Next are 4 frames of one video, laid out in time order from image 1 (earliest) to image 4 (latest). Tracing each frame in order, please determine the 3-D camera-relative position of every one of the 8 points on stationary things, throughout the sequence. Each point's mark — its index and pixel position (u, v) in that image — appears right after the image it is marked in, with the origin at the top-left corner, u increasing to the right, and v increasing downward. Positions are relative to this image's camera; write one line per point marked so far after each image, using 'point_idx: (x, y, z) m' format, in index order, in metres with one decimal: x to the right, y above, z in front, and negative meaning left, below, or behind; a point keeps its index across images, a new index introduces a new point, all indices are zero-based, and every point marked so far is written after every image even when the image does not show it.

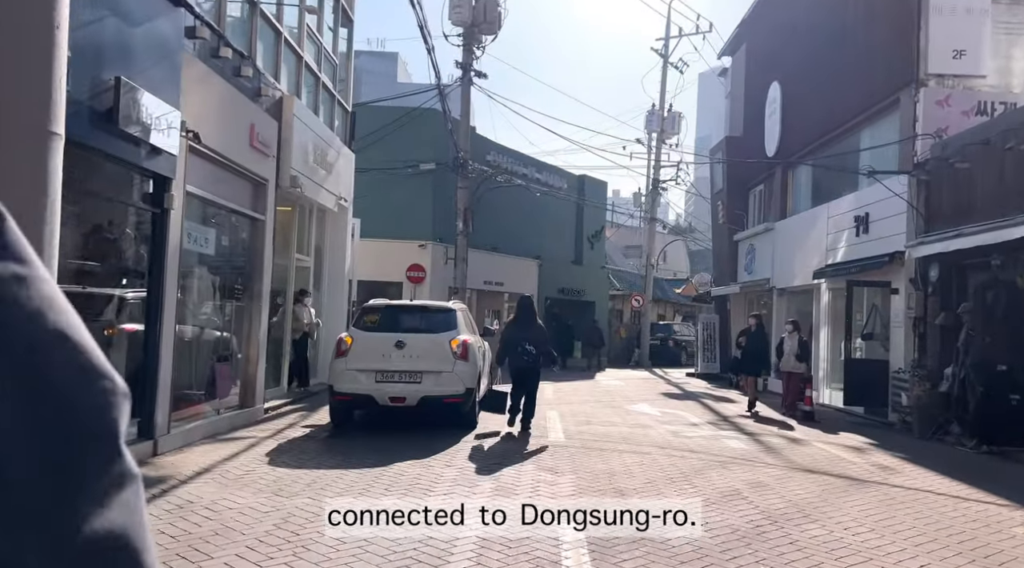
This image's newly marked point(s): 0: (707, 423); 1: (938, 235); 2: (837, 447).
0: (+3.0, -2.2, +12.1) m
1: (+6.9, +0.8, +12.7) m
2: (+4.3, -2.1, +10.3) m
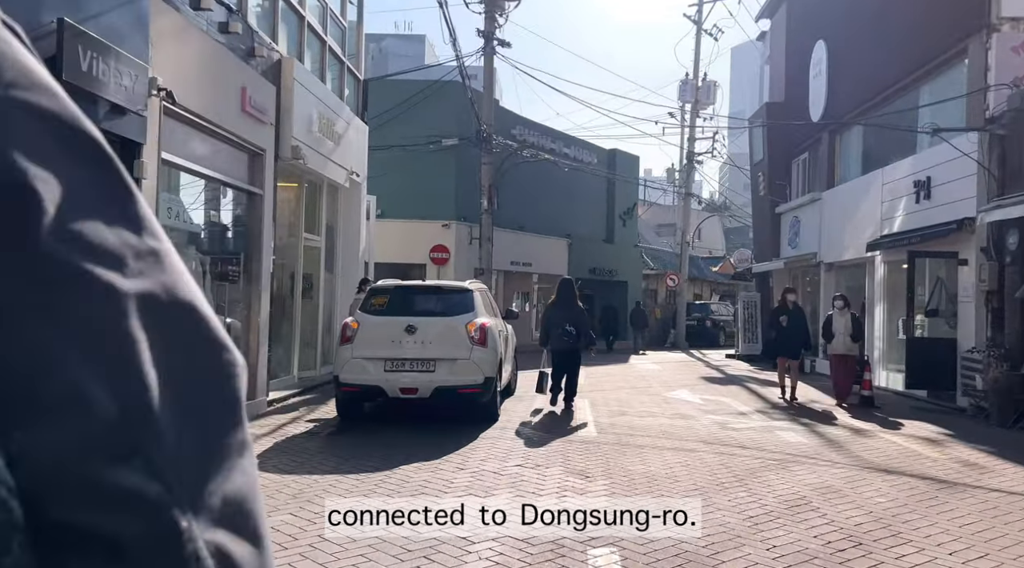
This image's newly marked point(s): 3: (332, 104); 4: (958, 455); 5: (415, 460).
0: (+3.4, -1.8, +10.8) m
1: (+7.3, +1.2, +11.3) m
2: (+4.6, -1.8, +9.0) m
3: (-2.9, +2.9, +12.6) m
4: (+4.6, -1.8, +8.1) m
5: (-0.9, -1.7, +7.4) m
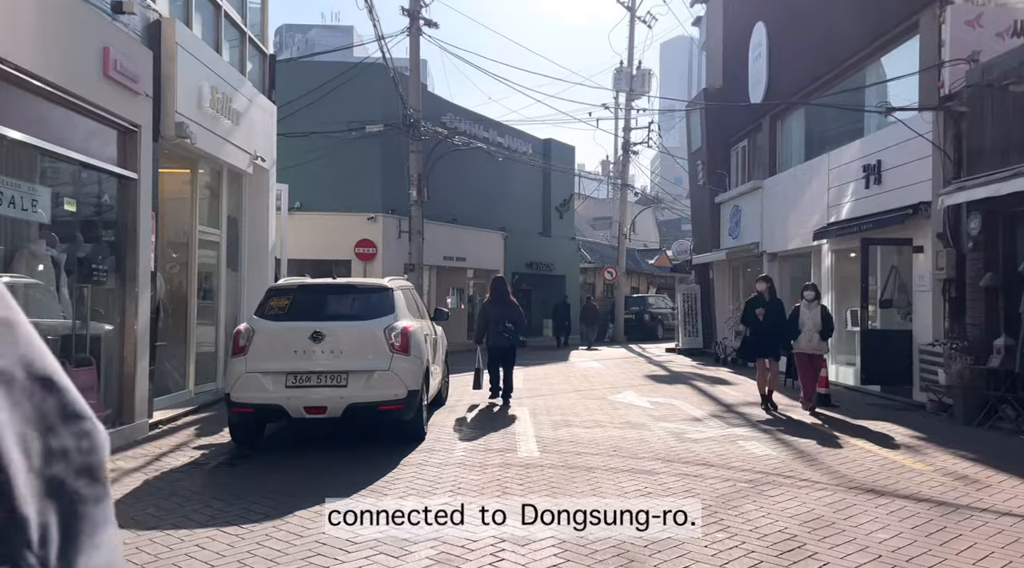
0: (+2.5, -1.7, +9.8) m
1: (+6.3, +1.4, +10.6) m
2: (+3.8, -1.7, +8.1) m
3: (-4.0, +2.9, +11.0) m
4: (+3.9, -1.6, +7.1) m
5: (-1.5, -1.7, +6.1) m
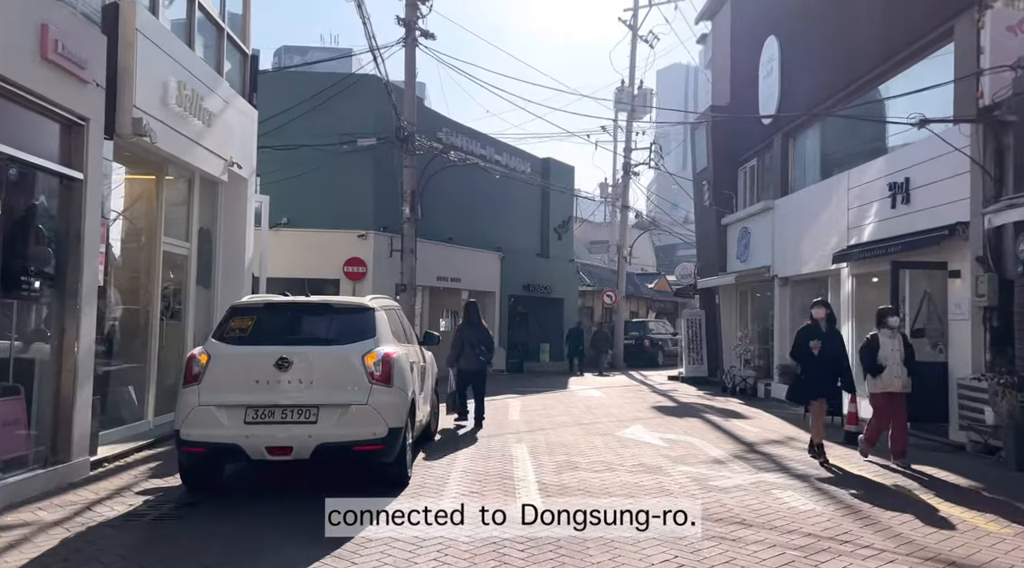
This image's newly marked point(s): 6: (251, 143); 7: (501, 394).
0: (+2.5, -2.0, +8.7) m
1: (+6.3, +1.1, +9.5) m
2: (+3.8, -1.9, +7.0) m
3: (-4.0, +2.7, +10.0) m
4: (+3.9, -1.9, +6.0) m
5: (-1.5, -1.8, +4.9) m
6: (-4.0, +2.1, +11.9) m
7: (-0.3, -2.4, +17.3) m
